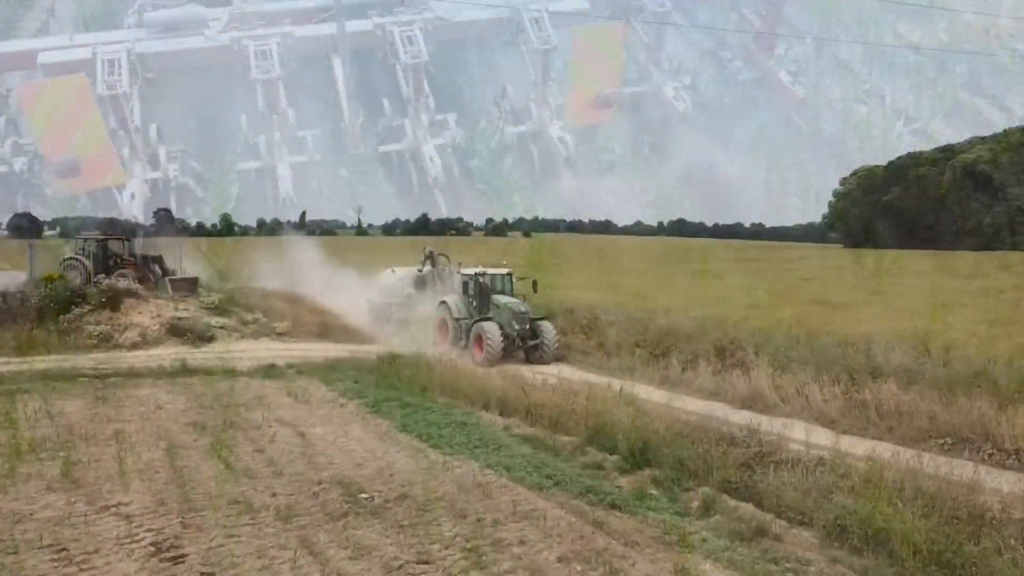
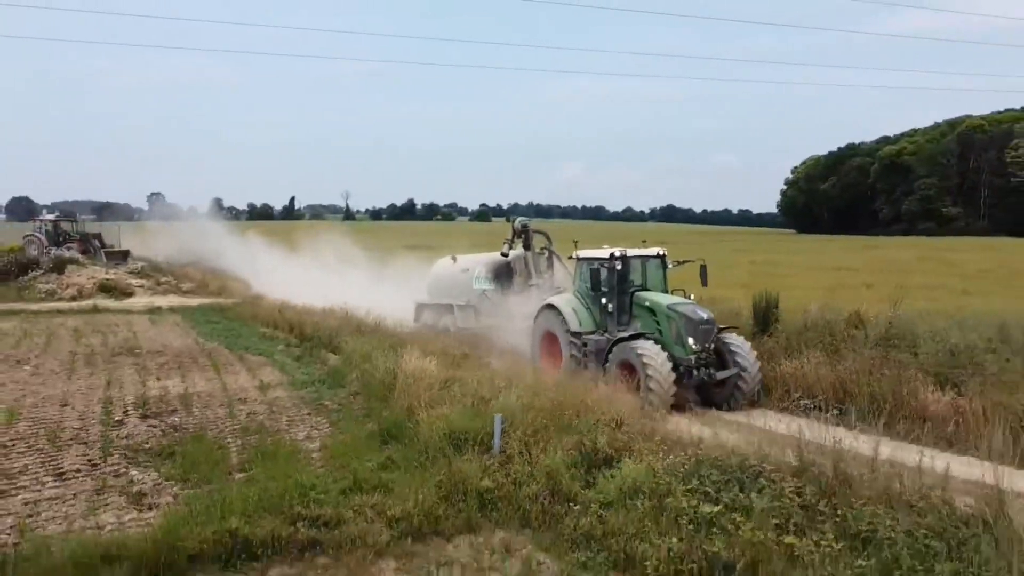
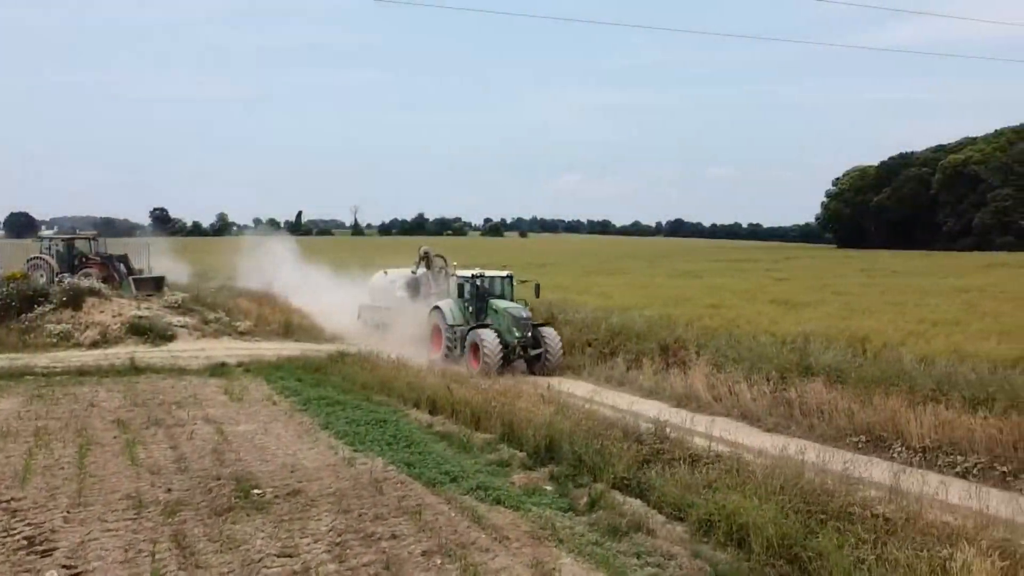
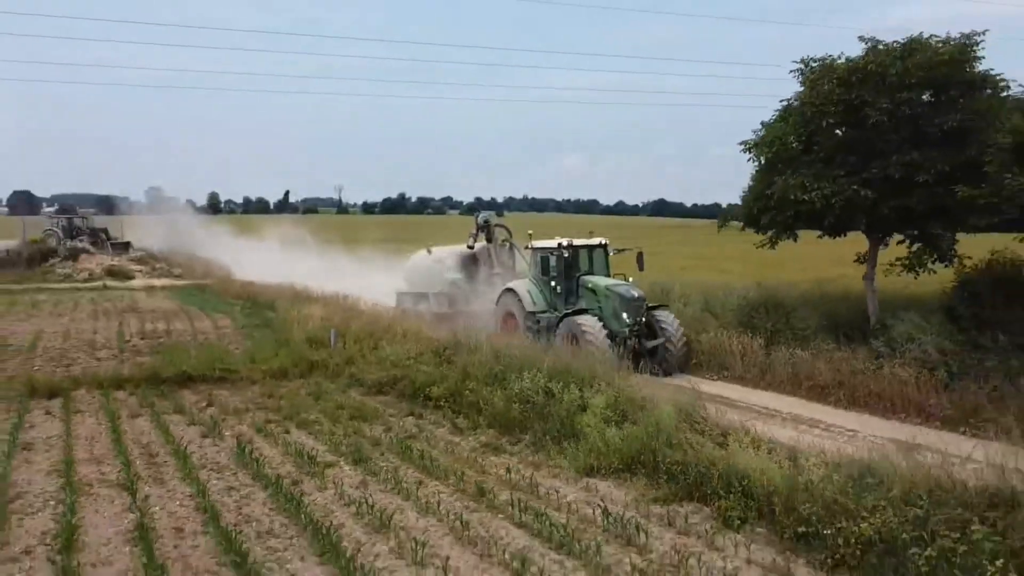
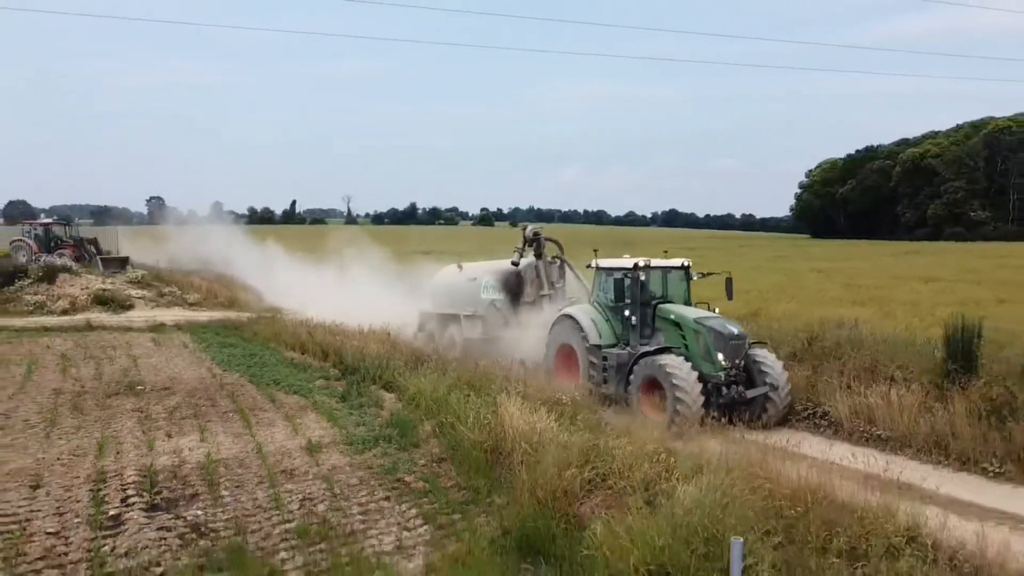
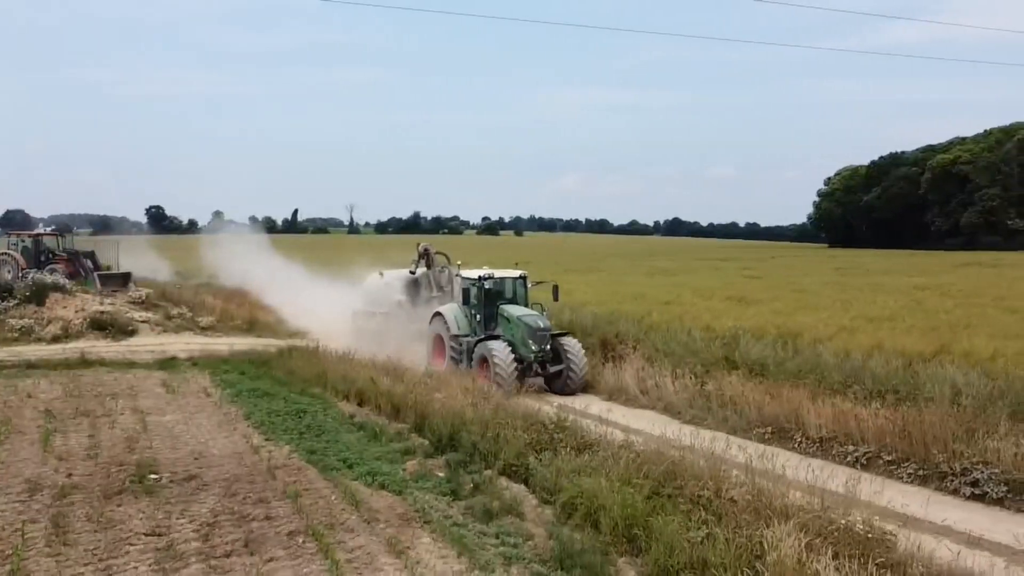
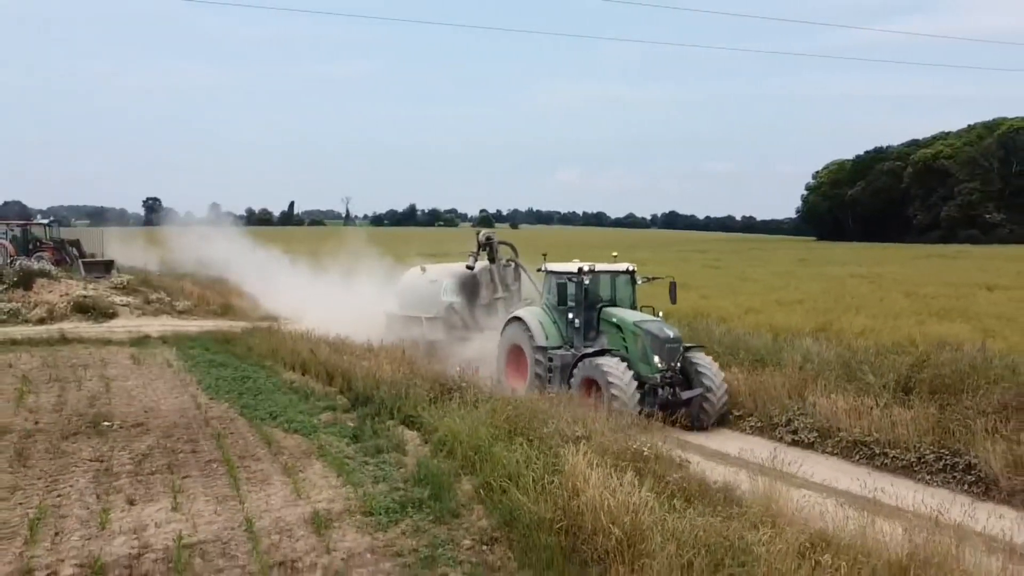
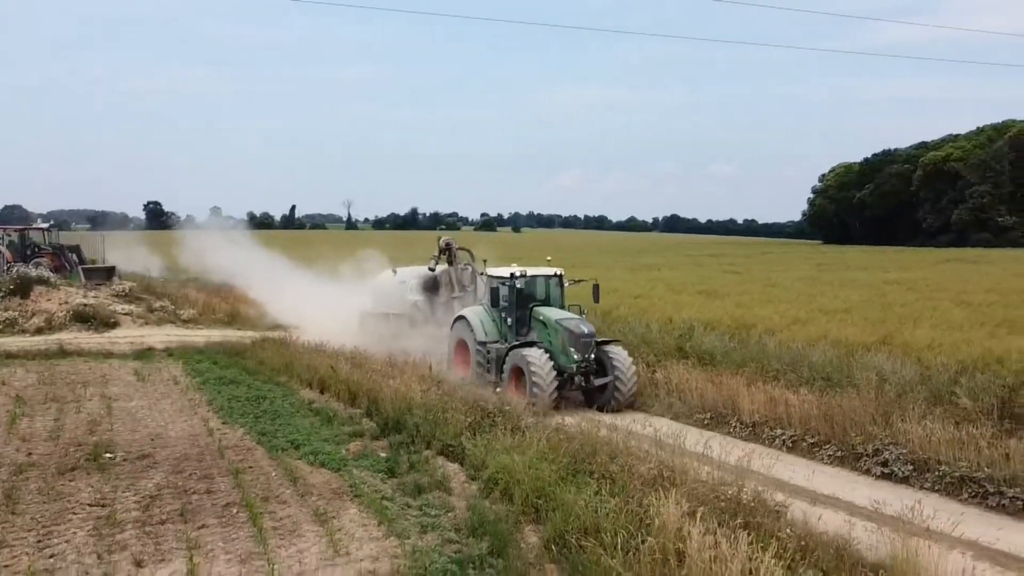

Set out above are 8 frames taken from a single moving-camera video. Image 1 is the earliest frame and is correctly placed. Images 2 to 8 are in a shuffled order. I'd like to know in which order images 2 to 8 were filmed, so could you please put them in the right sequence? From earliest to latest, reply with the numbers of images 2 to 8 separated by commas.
3, 6, 8, 7, 5, 2, 4
